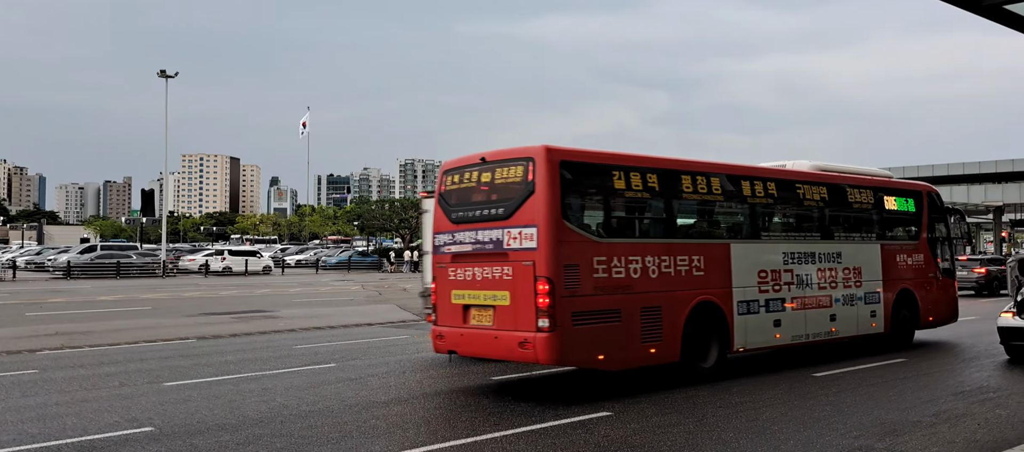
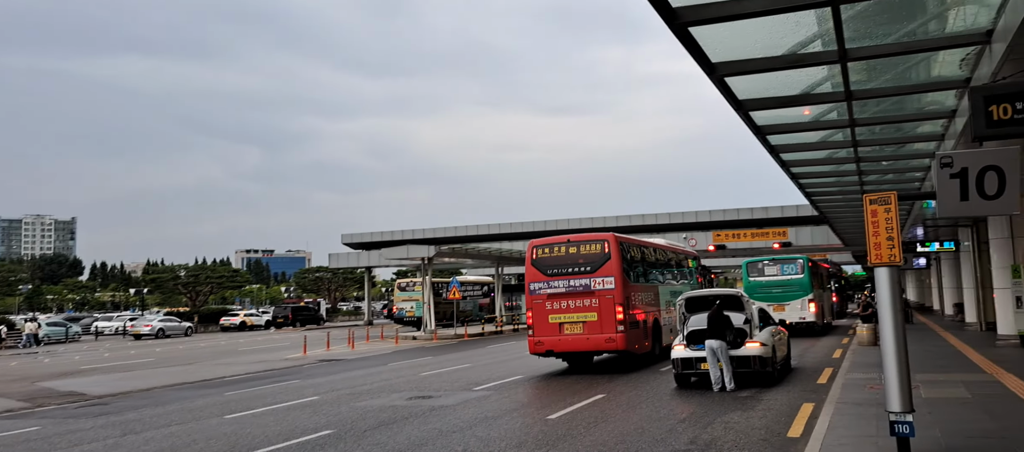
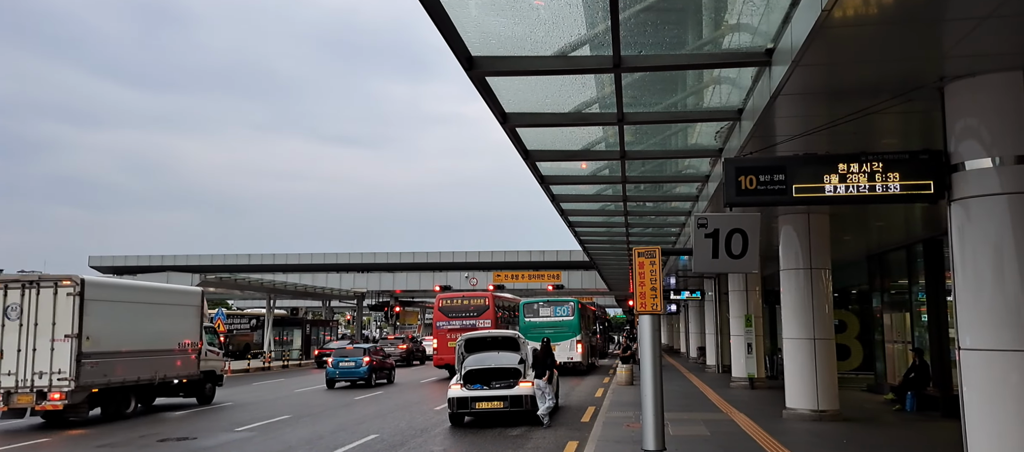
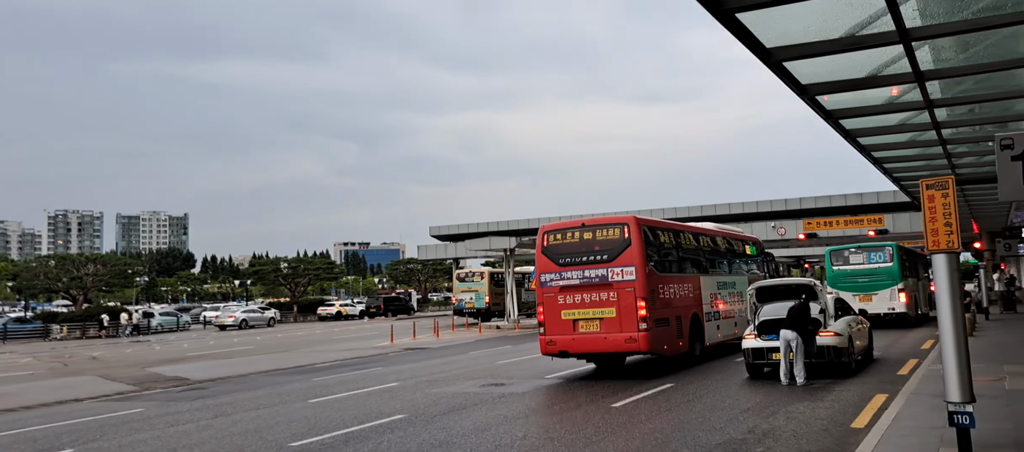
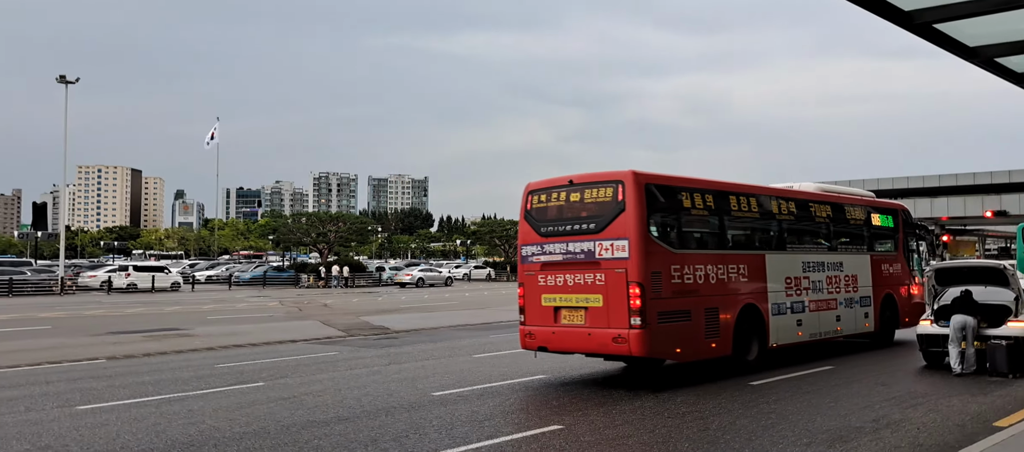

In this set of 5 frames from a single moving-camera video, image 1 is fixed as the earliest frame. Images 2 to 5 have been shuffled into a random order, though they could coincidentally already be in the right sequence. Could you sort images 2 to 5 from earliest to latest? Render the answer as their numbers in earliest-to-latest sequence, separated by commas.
5, 4, 2, 3
